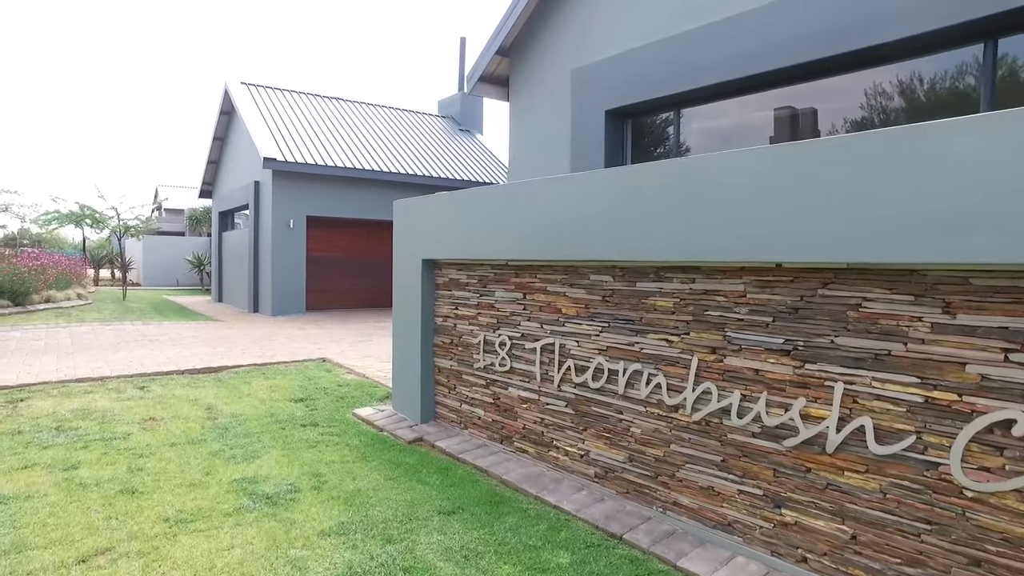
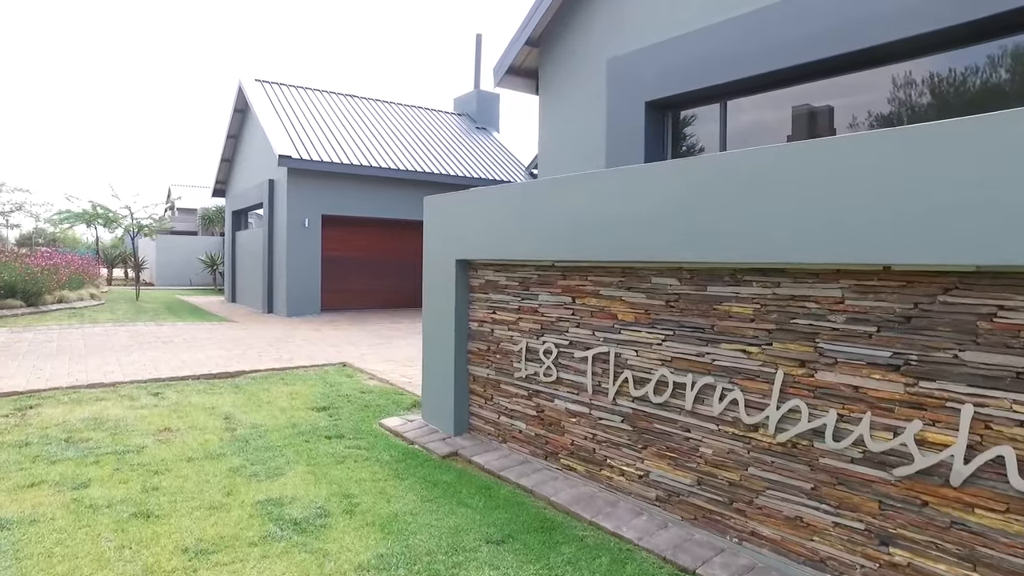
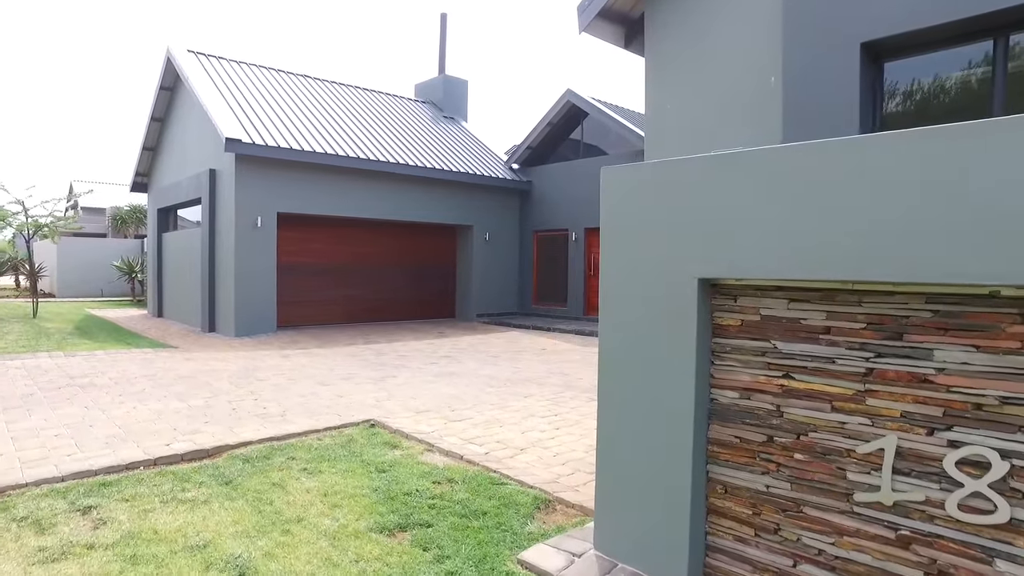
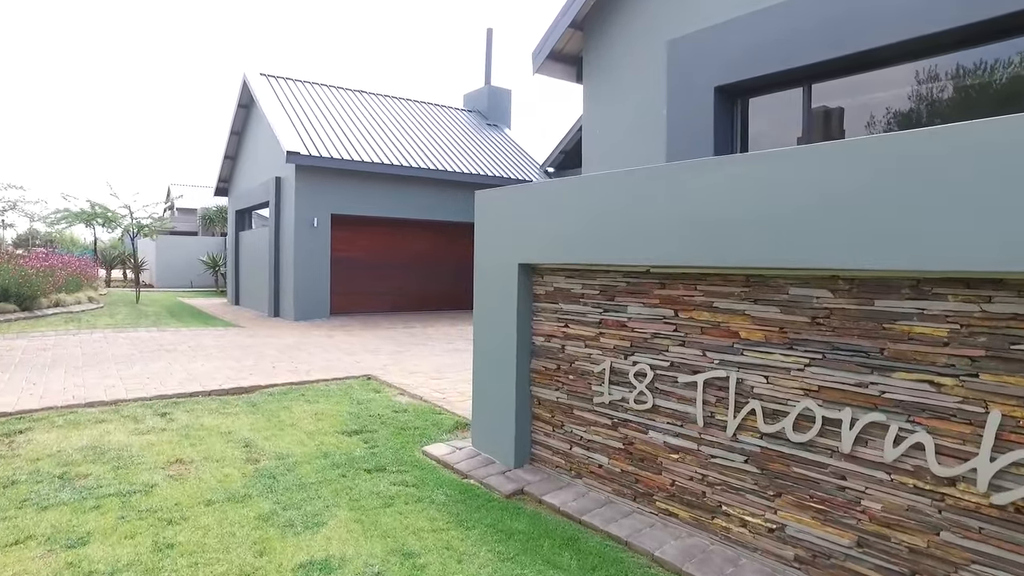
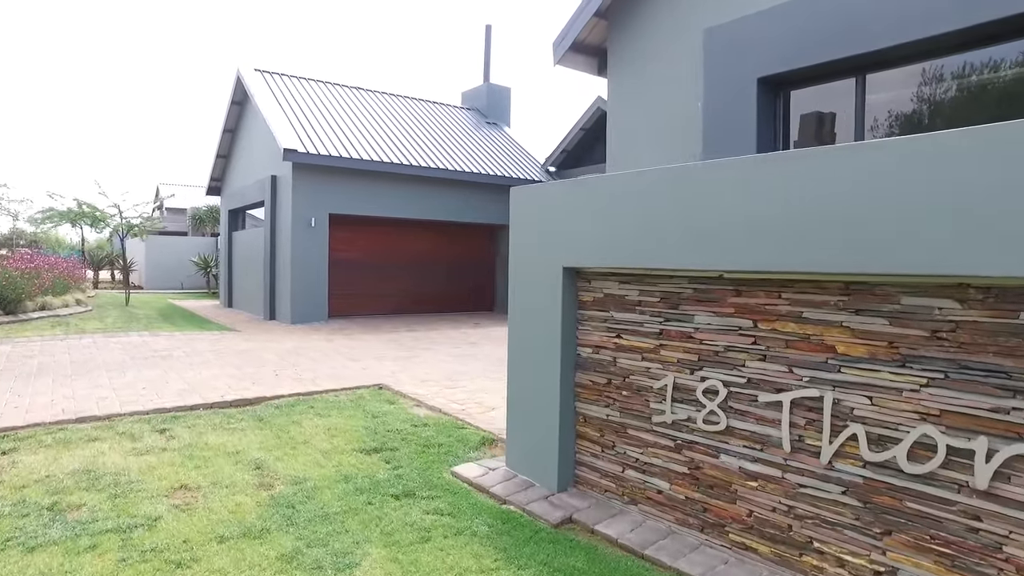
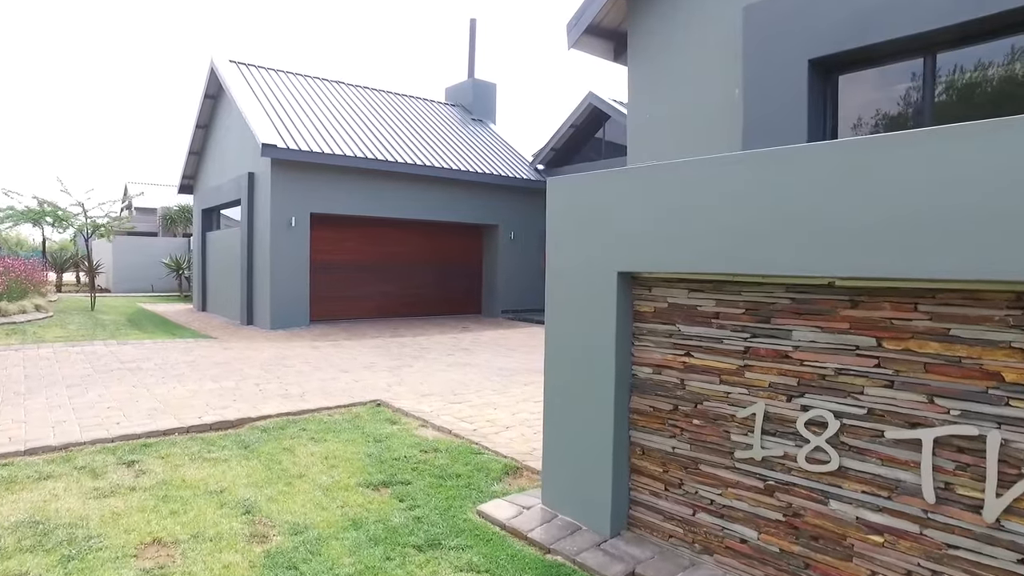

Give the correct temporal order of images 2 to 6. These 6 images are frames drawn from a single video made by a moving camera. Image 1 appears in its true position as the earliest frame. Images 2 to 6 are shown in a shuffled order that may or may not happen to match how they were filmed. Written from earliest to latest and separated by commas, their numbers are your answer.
2, 4, 5, 6, 3
